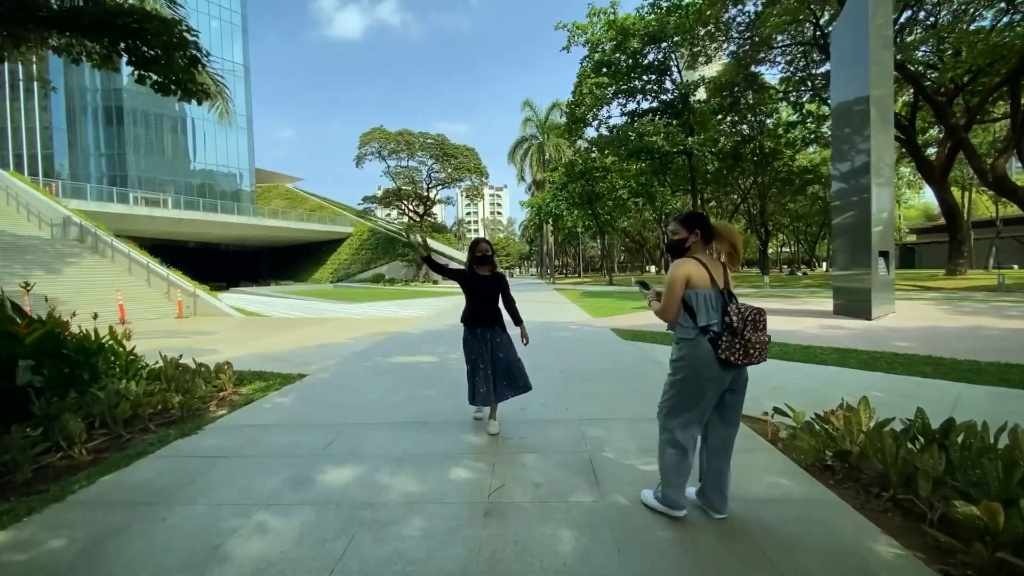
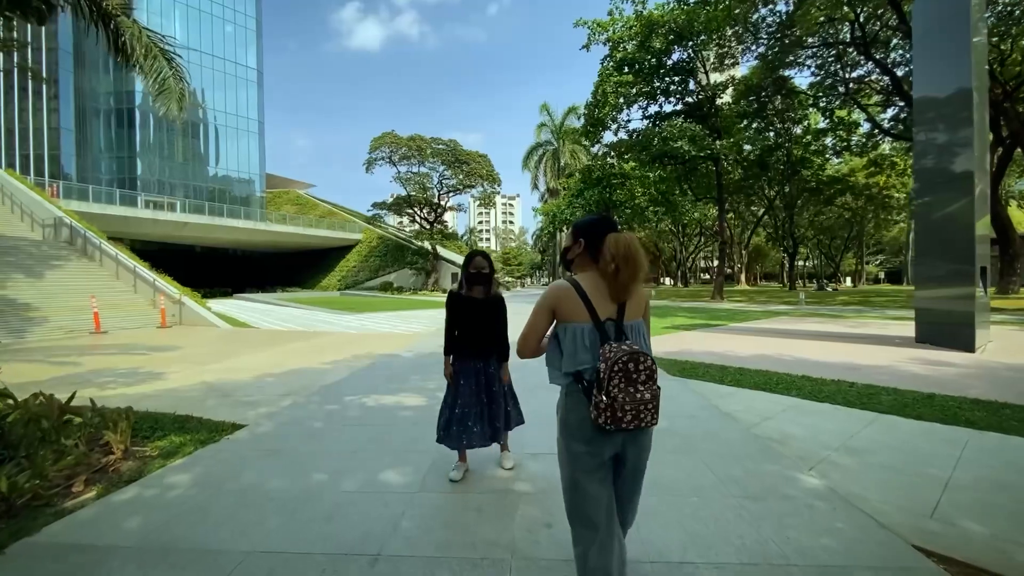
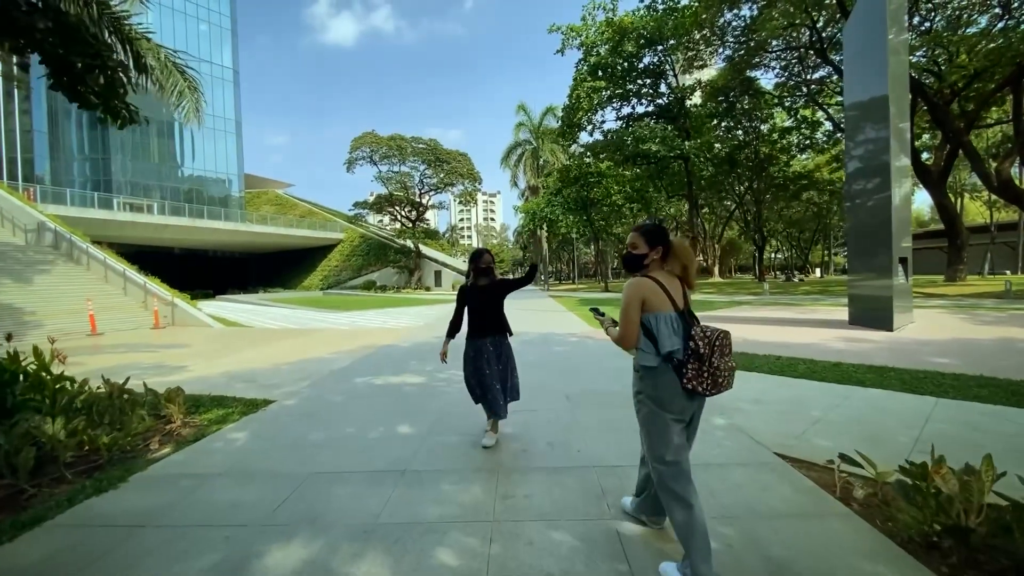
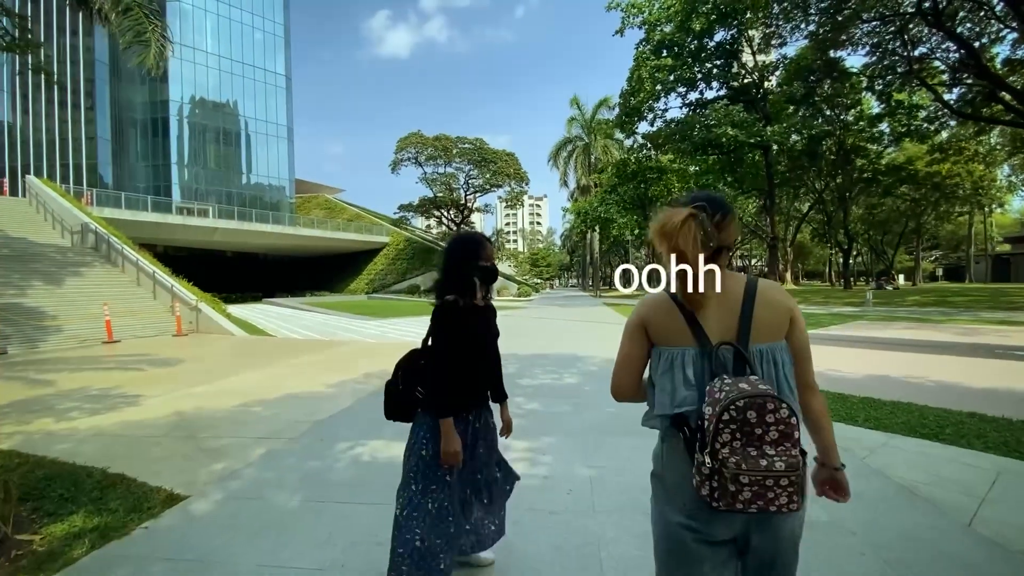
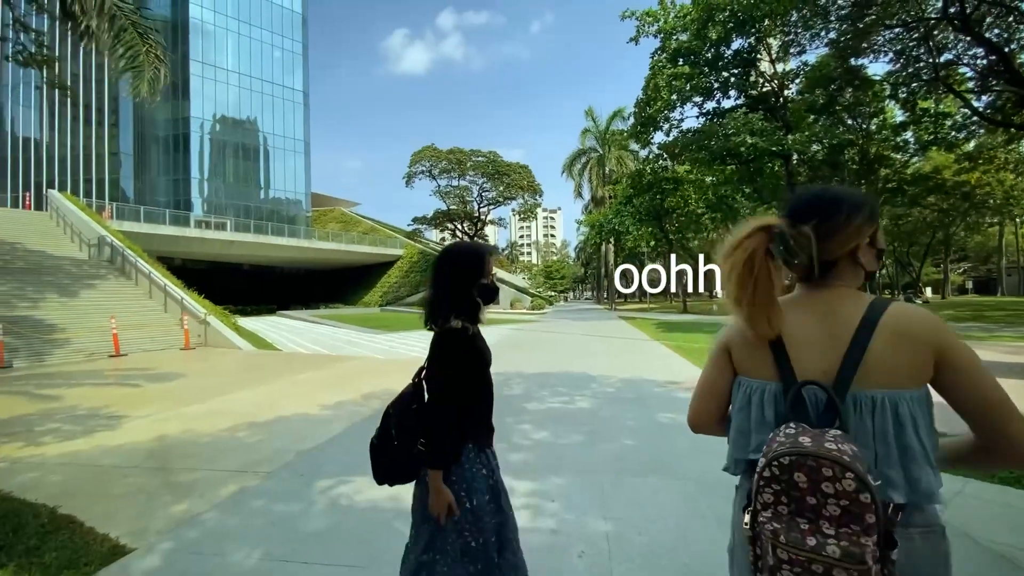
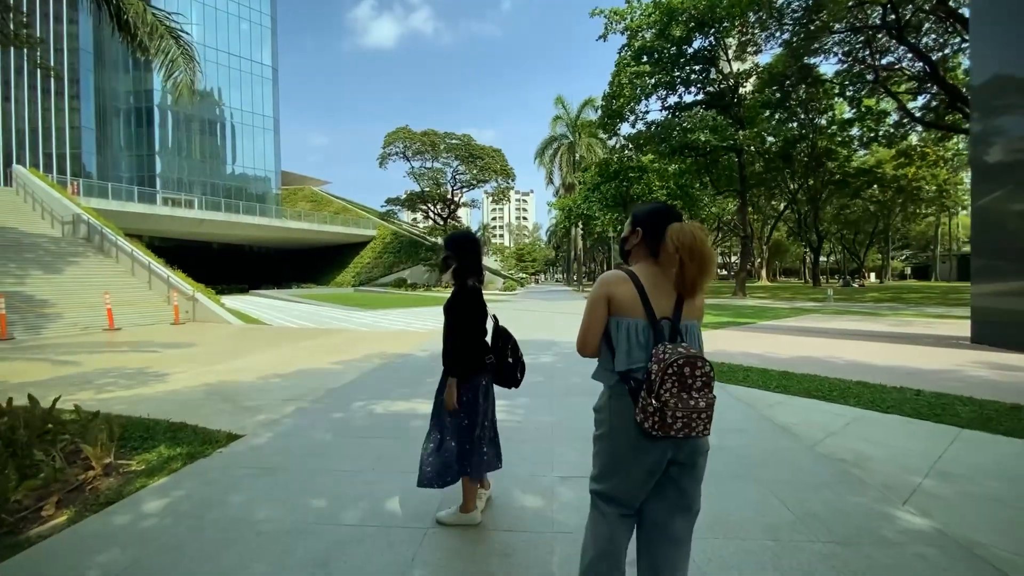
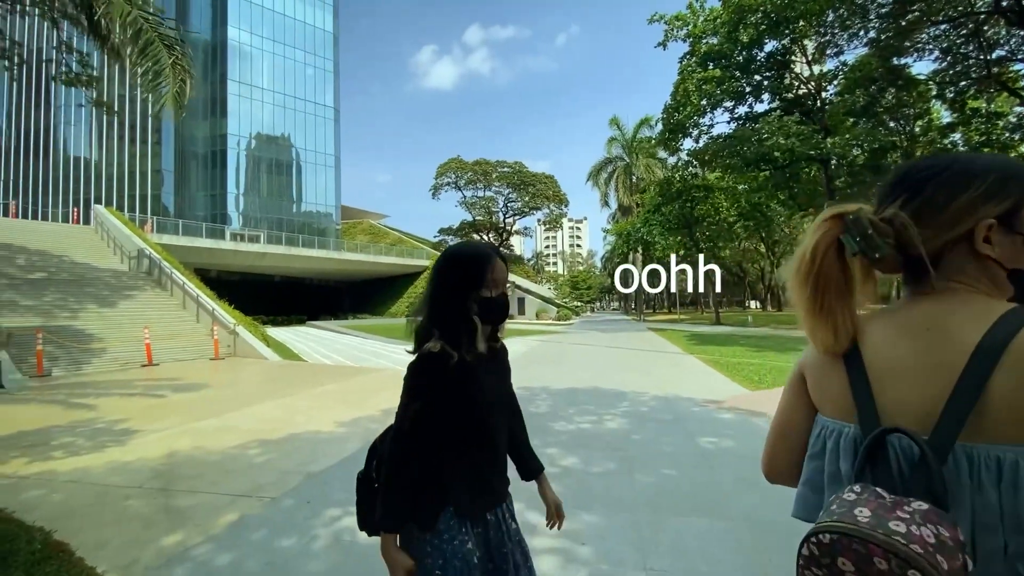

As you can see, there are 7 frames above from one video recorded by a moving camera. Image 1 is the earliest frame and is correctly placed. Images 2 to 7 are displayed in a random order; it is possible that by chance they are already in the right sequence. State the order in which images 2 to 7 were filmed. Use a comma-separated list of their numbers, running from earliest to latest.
3, 2, 6, 4, 5, 7
